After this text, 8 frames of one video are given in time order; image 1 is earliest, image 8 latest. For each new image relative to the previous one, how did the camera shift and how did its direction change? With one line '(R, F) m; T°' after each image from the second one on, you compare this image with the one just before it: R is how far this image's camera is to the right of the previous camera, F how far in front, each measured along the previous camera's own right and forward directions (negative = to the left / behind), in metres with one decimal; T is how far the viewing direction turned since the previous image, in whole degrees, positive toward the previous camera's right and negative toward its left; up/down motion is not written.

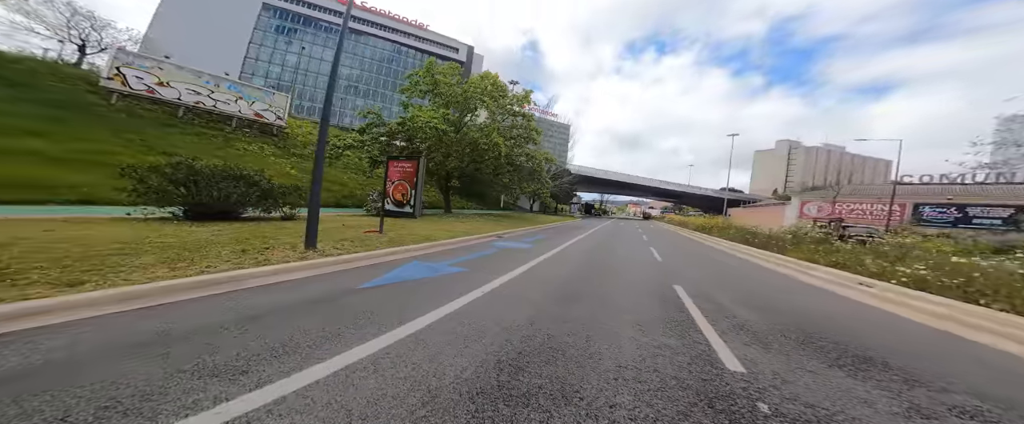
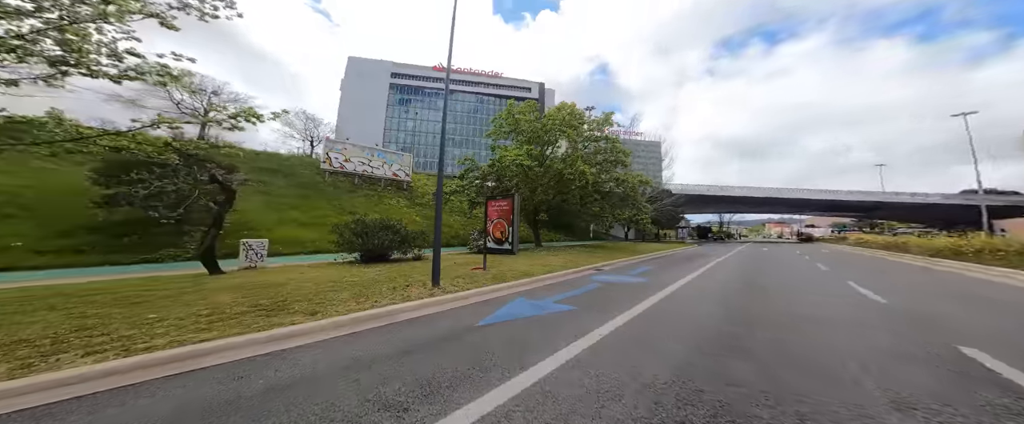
(-0.2, +0.1) m; -16°
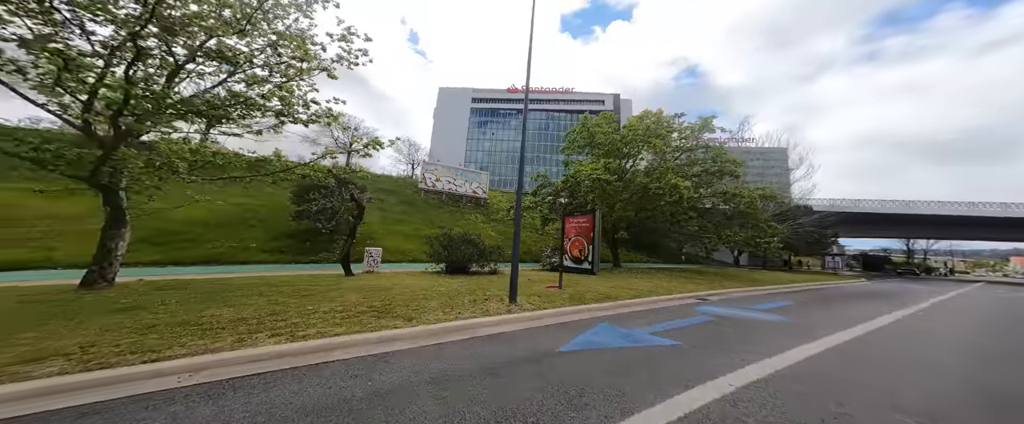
(-0.2, +0.1) m; -14°
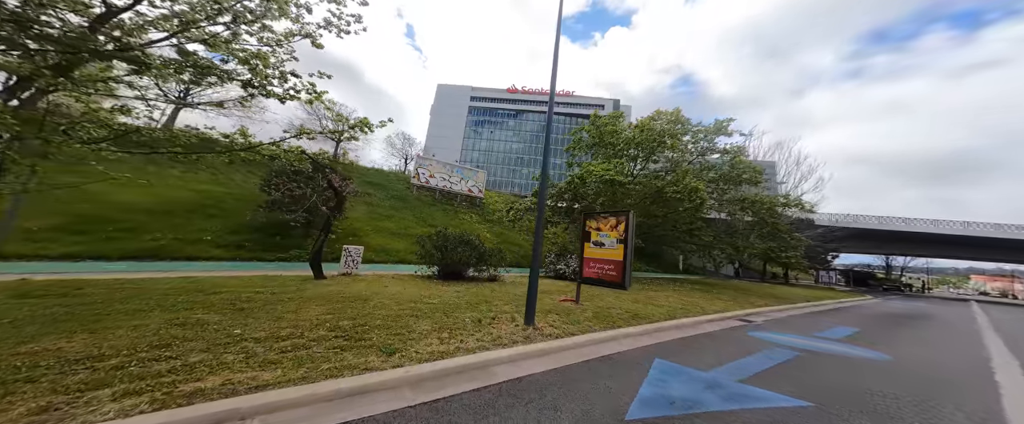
(-0.4, +1.4) m; +2°
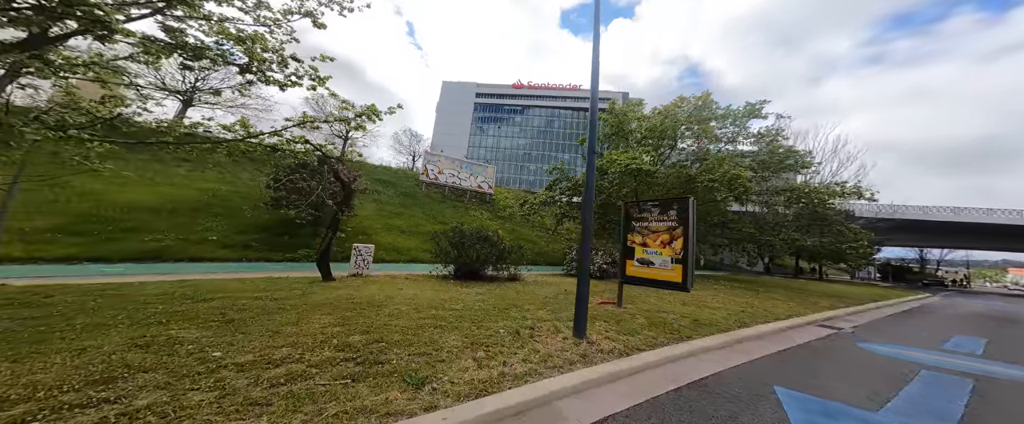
(-0.5, +0.9) m; -1°
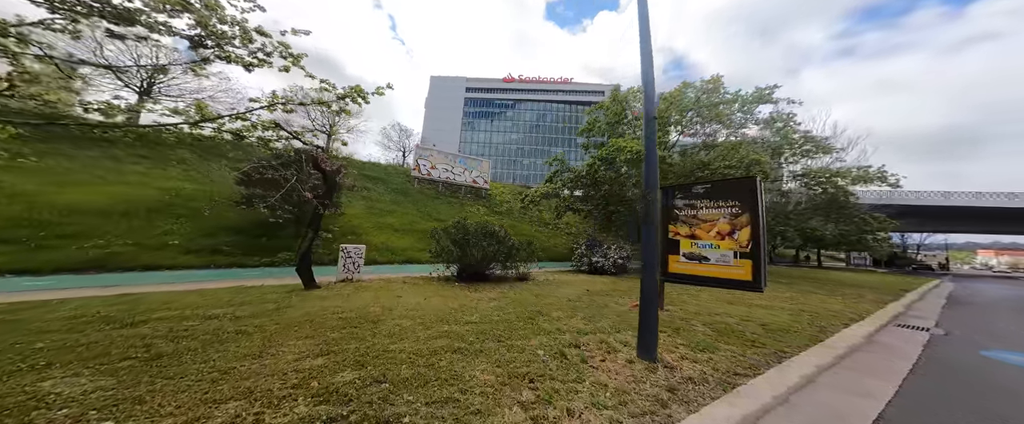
(-0.5, +1.0) m; +2°
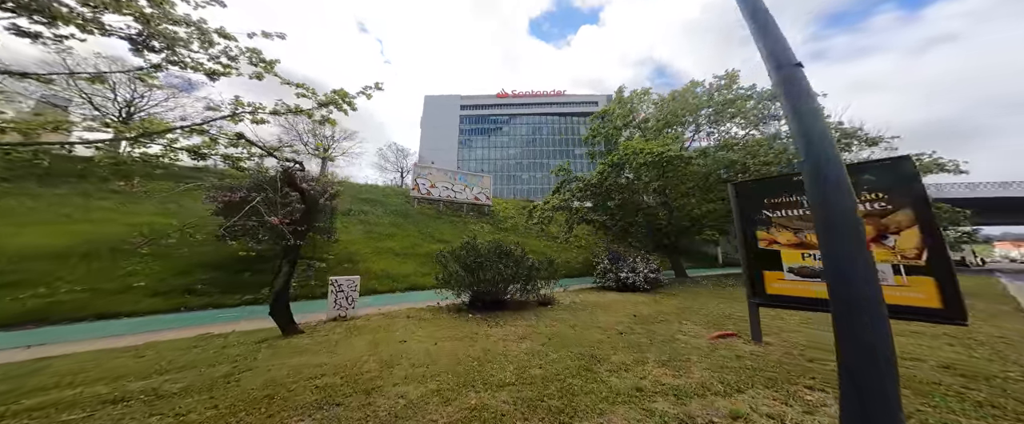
(-0.4, +1.2) m; 0°
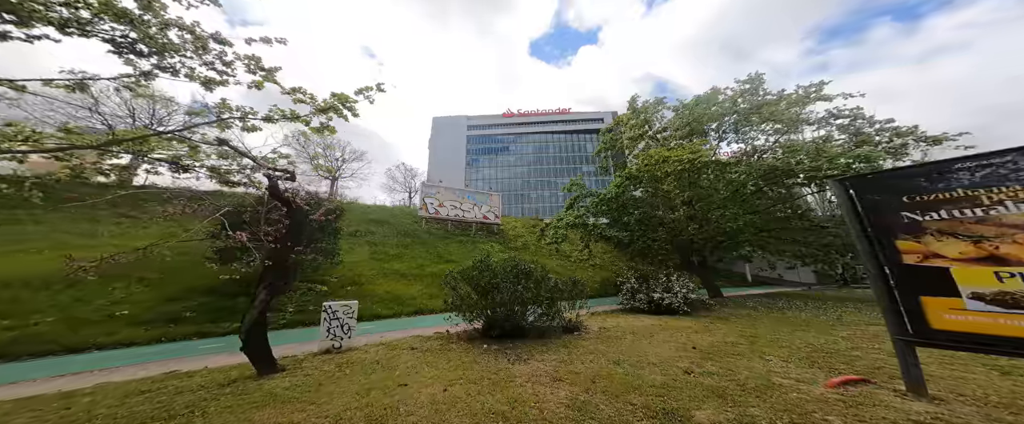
(-0.3, +1.0) m; -1°
